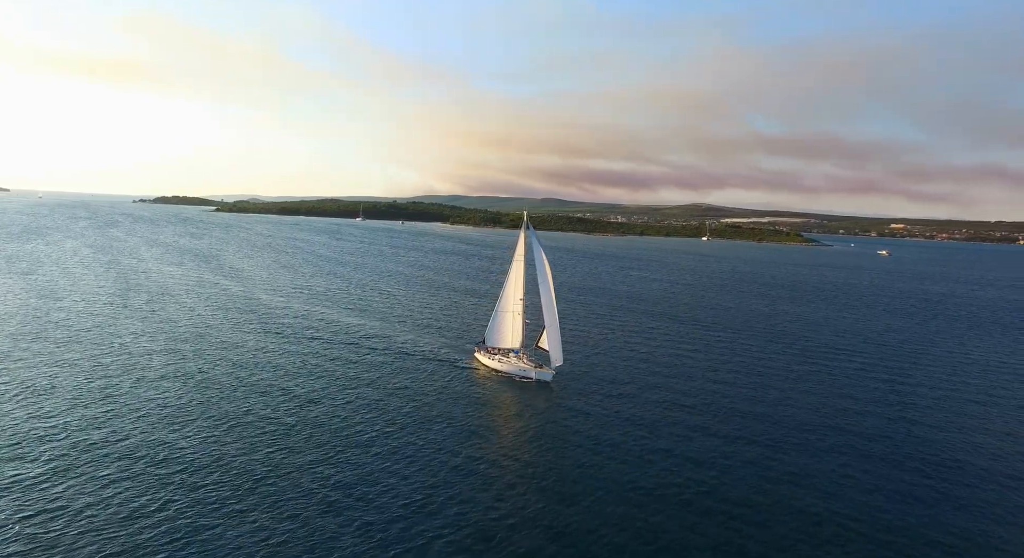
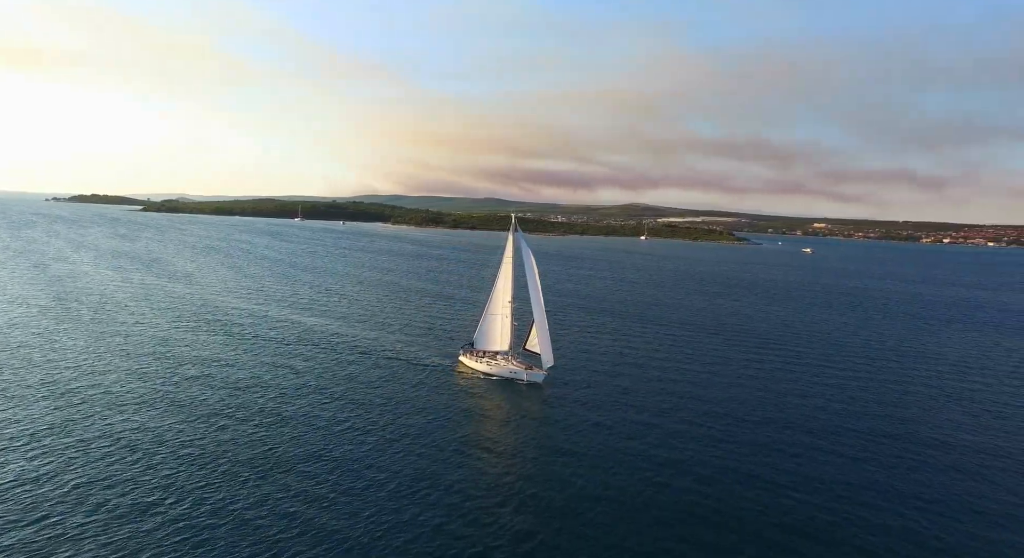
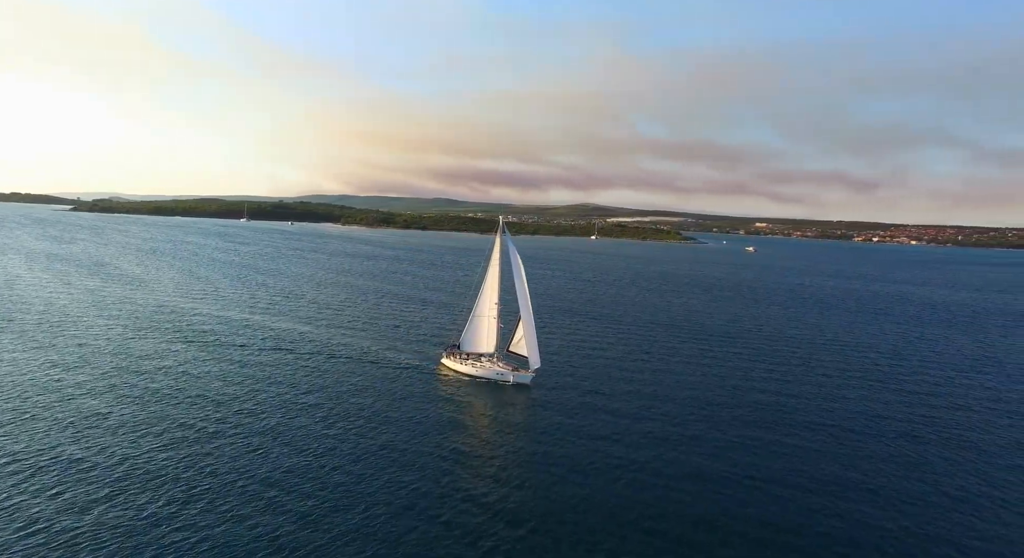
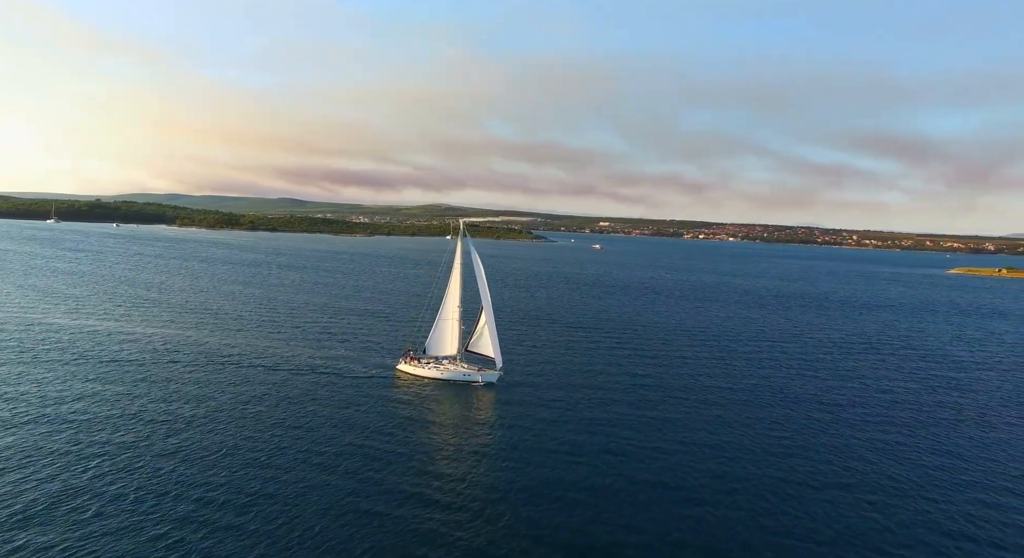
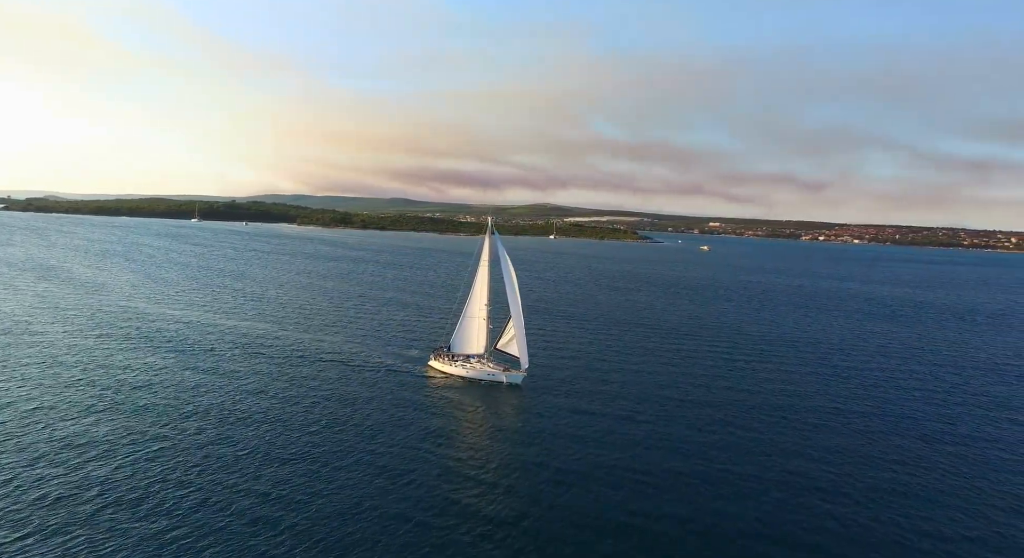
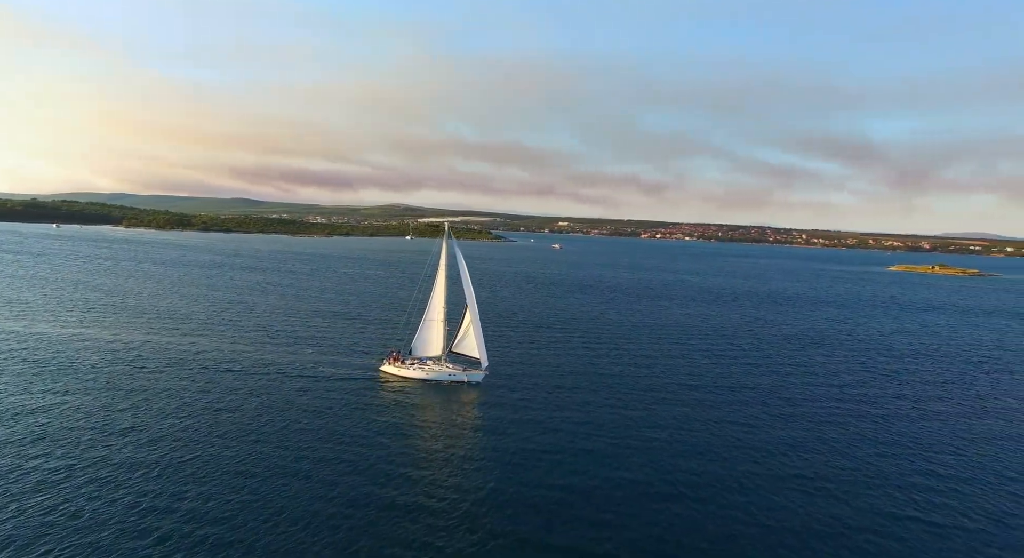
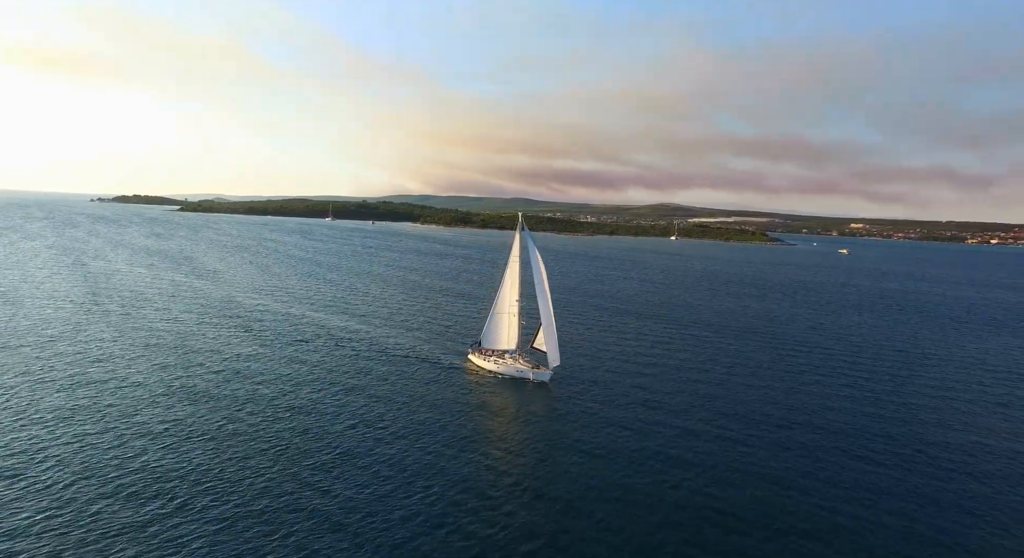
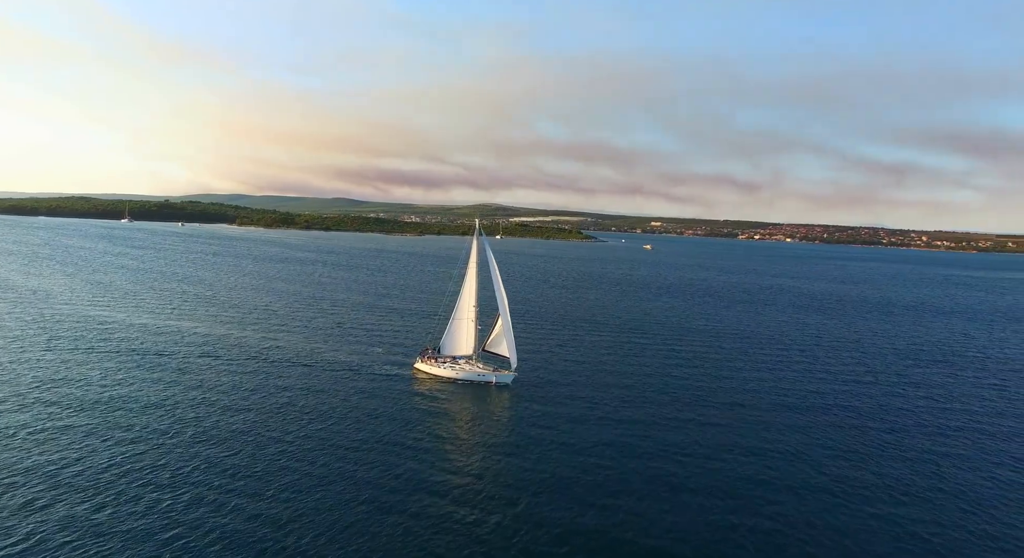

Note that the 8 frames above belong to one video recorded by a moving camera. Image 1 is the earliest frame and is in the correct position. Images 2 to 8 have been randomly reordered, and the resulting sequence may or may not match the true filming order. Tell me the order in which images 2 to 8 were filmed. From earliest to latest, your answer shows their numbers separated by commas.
7, 2, 3, 5, 8, 4, 6
